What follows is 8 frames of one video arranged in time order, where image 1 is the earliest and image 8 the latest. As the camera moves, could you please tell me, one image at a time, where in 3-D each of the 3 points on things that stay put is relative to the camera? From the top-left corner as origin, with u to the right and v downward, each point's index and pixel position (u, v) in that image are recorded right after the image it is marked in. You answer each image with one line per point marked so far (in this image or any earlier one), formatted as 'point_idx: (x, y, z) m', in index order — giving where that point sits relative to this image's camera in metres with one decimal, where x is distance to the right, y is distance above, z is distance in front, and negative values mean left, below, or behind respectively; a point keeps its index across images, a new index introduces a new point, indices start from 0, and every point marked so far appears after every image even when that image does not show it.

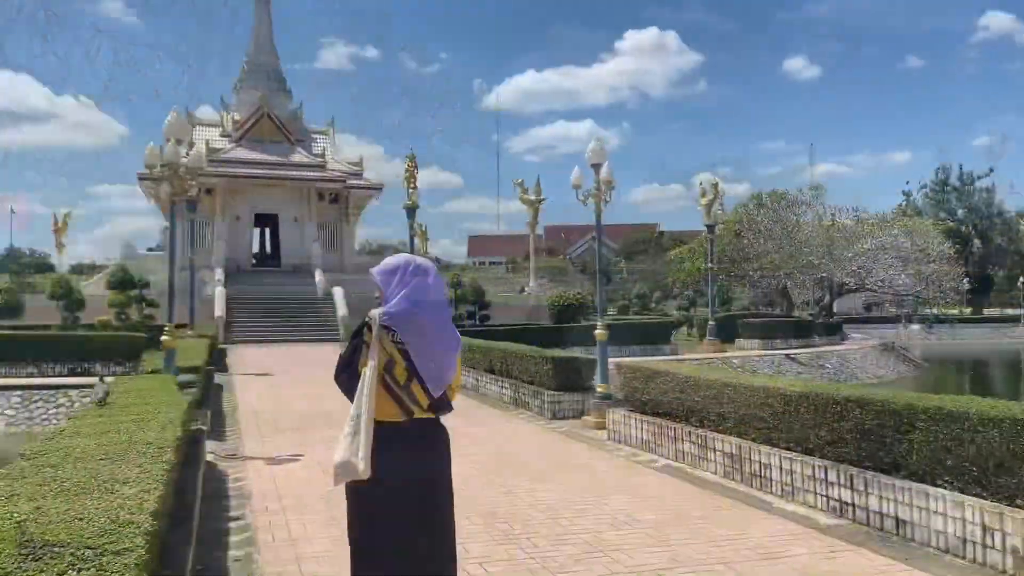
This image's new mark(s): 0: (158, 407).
0: (-2.2, -0.7, +5.5) m
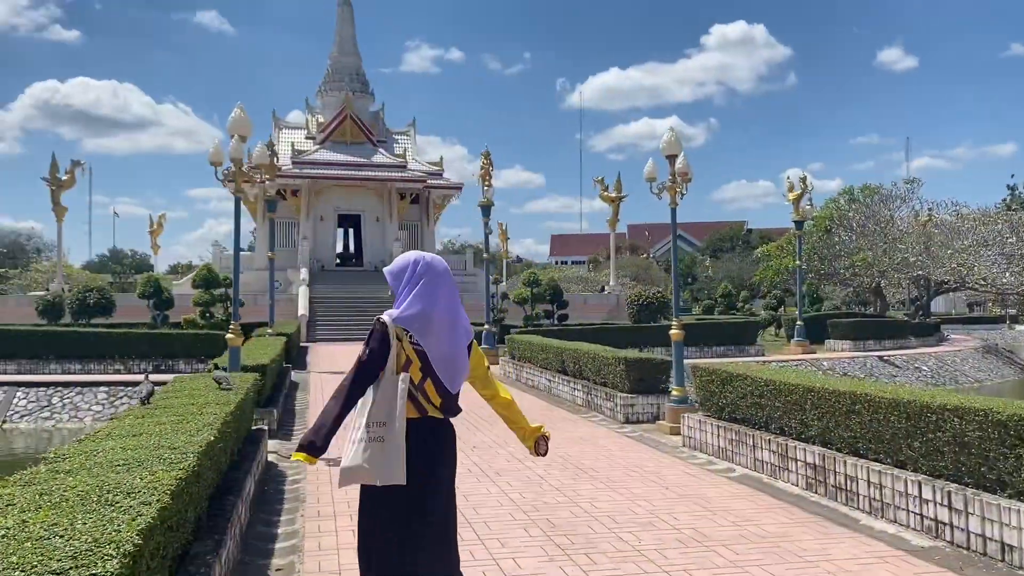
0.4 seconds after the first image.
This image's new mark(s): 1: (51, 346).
0: (-1.9, -0.7, +5.3) m
1: (-9.8, -1.2, +18.7) m
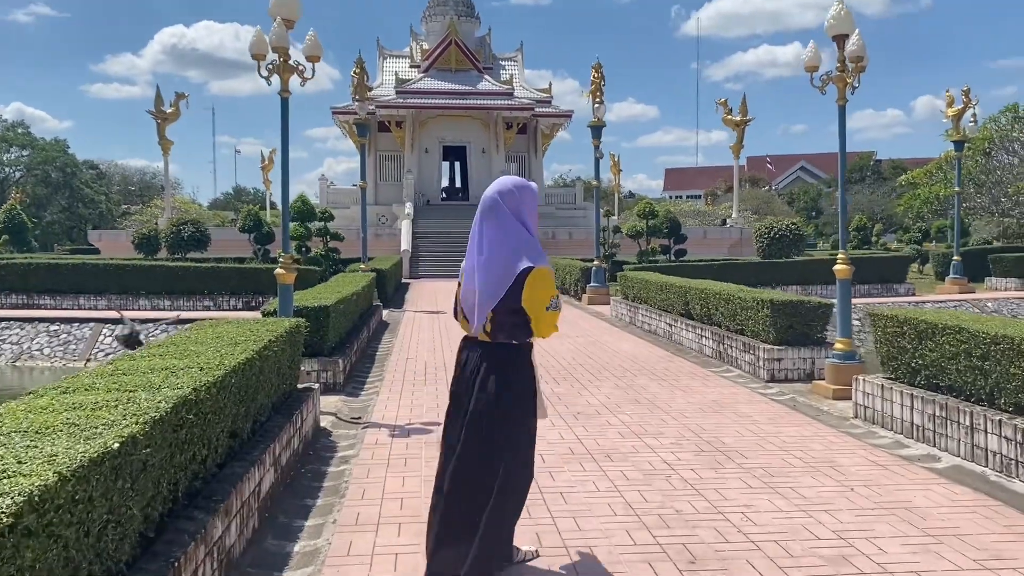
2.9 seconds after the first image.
0: (-1.4, -0.4, +3.7) m
1: (-7.5, +0.1, +17.9) m
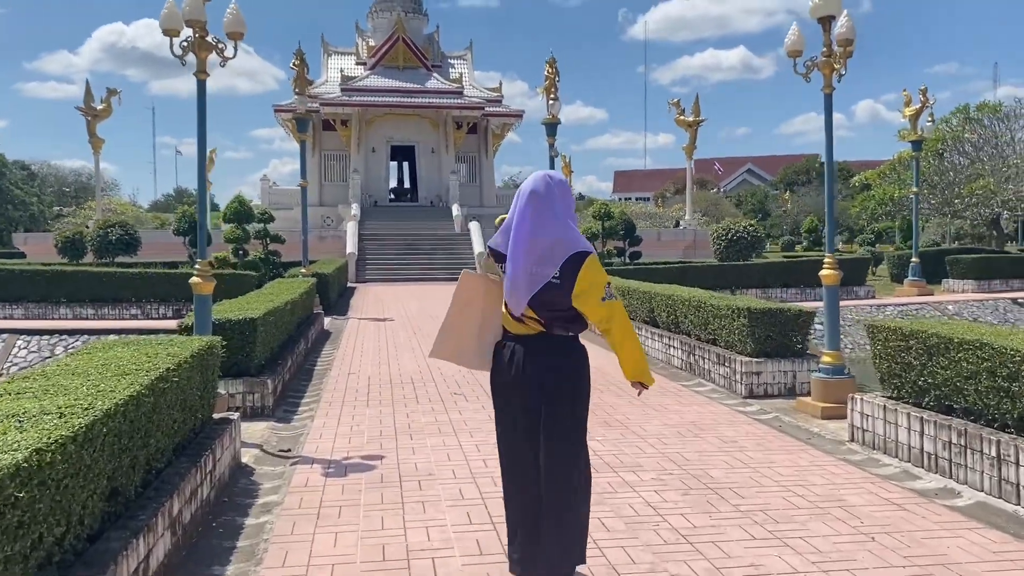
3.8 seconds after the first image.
0: (-1.5, -0.4, +2.7) m
1: (-8.5, 0.0, +16.6) m
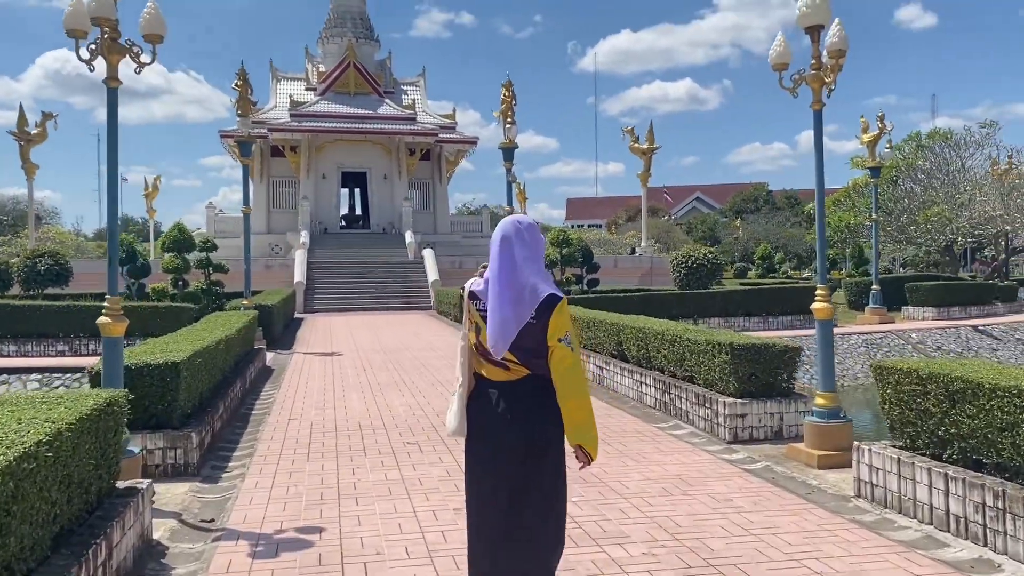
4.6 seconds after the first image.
0: (-1.6, -0.6, +1.9) m
1: (-9.3, -0.6, +15.4) m
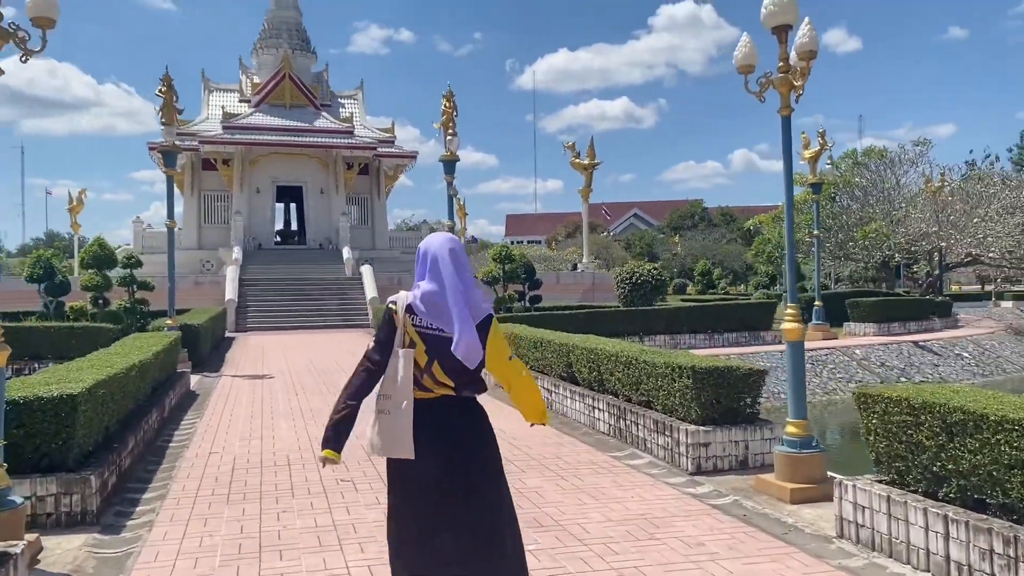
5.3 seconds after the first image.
0: (-1.6, -0.6, +1.2) m
1: (-10.2, -0.9, +14.1) m
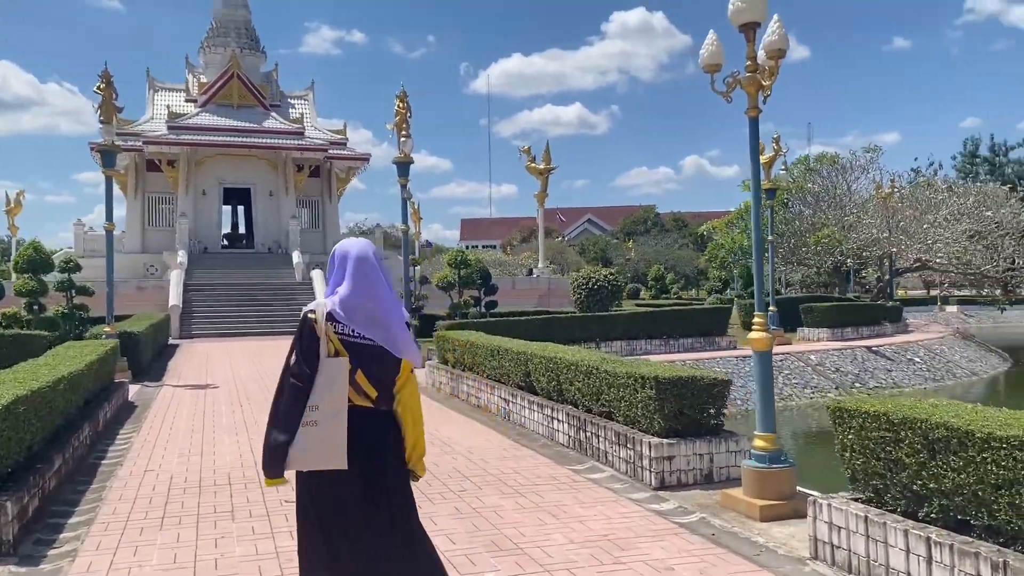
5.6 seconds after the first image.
0: (-1.6, -0.6, +0.8) m
1: (-10.9, -1.0, +13.2) m
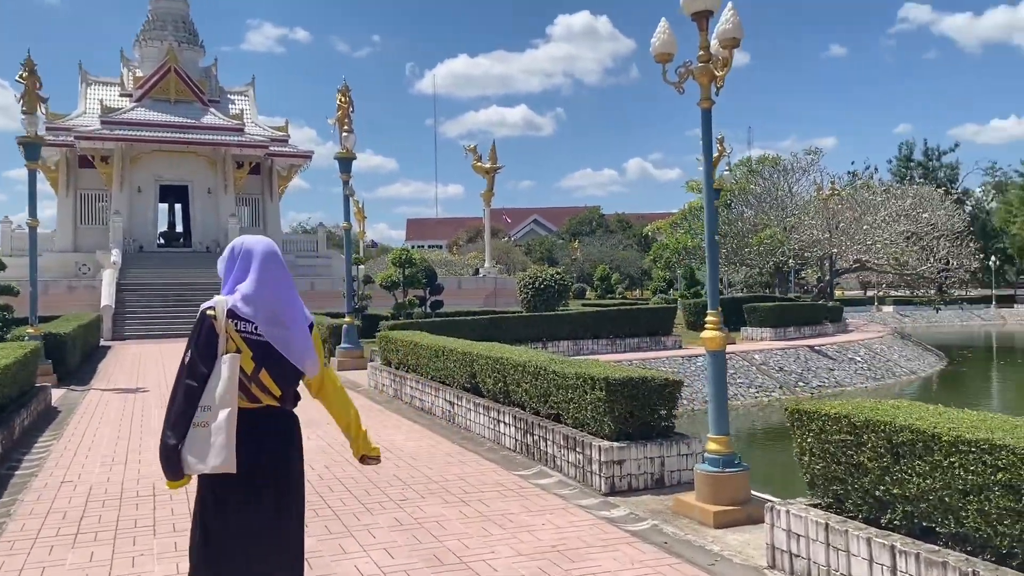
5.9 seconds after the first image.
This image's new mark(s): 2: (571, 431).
0: (-1.7, -0.6, +0.4) m
1: (-11.7, -1.0, +12.3) m
2: (+0.4, -1.1, +6.5) m
